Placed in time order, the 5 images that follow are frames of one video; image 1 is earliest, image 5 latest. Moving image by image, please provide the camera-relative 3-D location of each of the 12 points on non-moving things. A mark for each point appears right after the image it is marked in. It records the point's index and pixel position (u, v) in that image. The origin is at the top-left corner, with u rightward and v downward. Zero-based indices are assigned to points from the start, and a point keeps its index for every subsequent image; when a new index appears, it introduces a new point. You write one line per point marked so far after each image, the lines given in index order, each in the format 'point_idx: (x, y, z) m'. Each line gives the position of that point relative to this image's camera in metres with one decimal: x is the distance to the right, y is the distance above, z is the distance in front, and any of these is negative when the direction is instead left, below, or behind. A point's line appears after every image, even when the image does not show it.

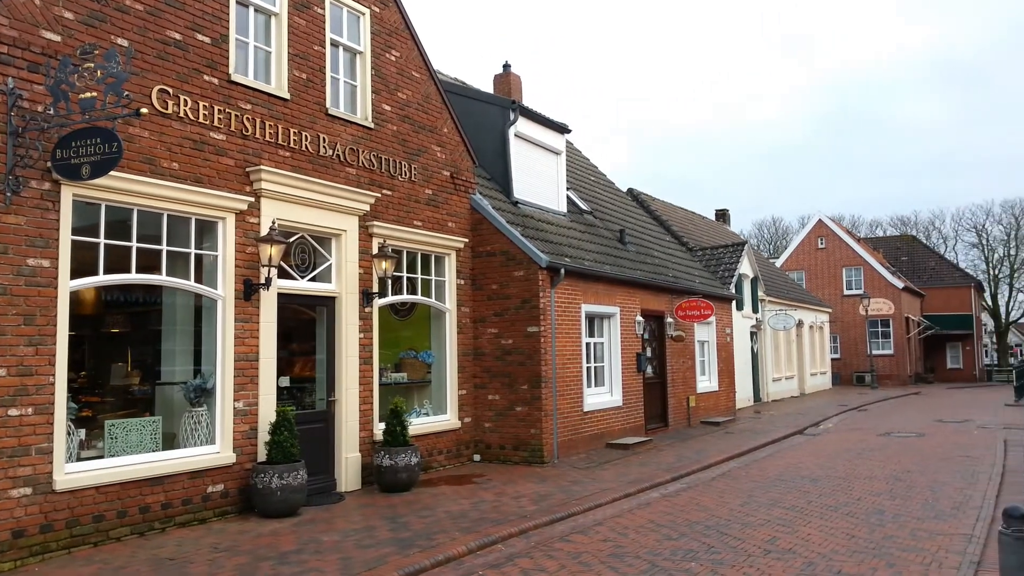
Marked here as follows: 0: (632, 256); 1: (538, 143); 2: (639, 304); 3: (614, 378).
0: (+2.3, +0.6, +15.8) m
1: (+0.4, +2.5, +14.4) m
2: (+2.2, -0.3, +14.7) m
3: (+1.7, -1.5, +13.7) m
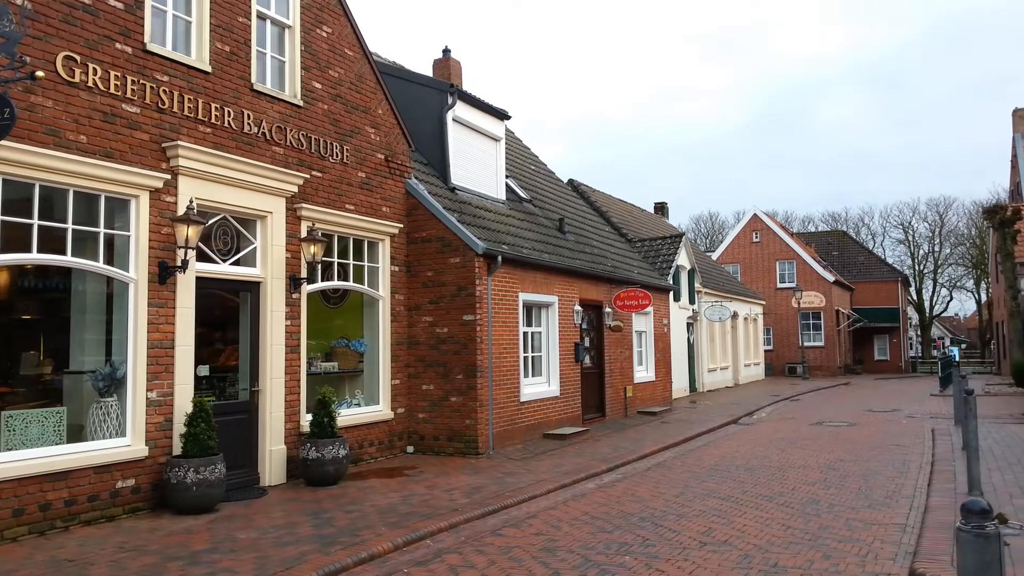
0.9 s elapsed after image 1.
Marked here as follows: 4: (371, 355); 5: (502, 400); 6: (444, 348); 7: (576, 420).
0: (+1.1, +0.8, +15.6) m
1: (-0.6, +2.7, +14.1) m
2: (+1.1, -0.1, +14.5) m
3: (+0.6, -1.3, +13.5) m
4: (-1.9, -0.9, +11.2) m
5: (-0.2, -1.6, +11.7) m
6: (-0.9, -0.8, +11.4) m
7: (+1.1, -2.3, +14.1) m
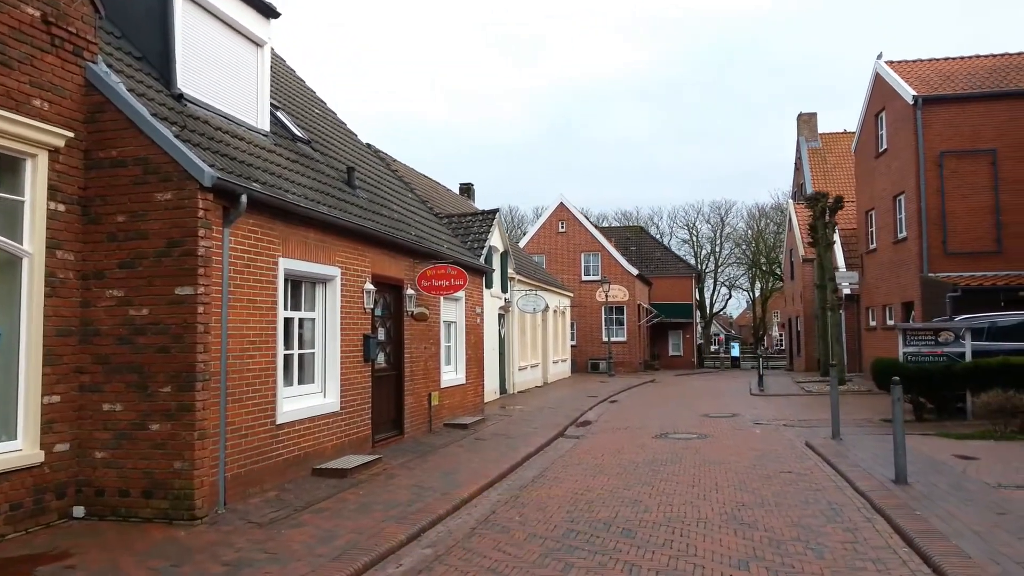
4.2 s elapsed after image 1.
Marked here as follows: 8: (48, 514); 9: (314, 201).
0: (-2.1, +1.2, +11.5) m
1: (-3.3, +3.1, +9.6) m
2: (-1.8, +0.3, +10.5) m
3: (-2.1, -0.9, +9.4) m
4: (-4.0, -0.5, +6.5) m
5: (-2.4, -1.2, +7.5) m
6: (-3.1, -0.4, +6.9) m
7: (-1.8, -1.9, +10.1) m
8: (-3.7, -1.8, +6.6) m
9: (-2.2, +1.0, +9.3) m
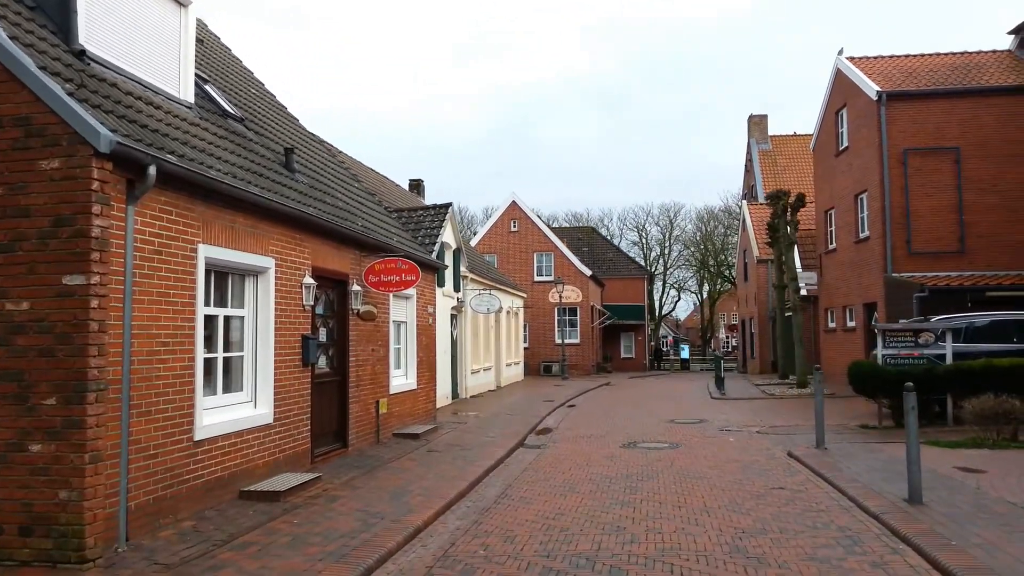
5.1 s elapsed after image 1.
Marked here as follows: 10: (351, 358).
0: (-2.6, +1.2, +10.2) m
1: (-3.7, +3.2, +8.3) m
2: (-2.3, +0.3, +9.2) m
3: (-2.5, -0.9, +8.1) m
4: (-4.2, -0.4, +5.2) m
5: (-2.7, -1.2, +6.2) m
6: (-3.3, -0.4, +5.6) m
7: (-2.3, -1.8, +8.9) m
8: (-3.9, -1.7, +5.2) m
9: (-2.6, +1.0, +8.0) m
10: (-2.0, -0.9, +10.5) m
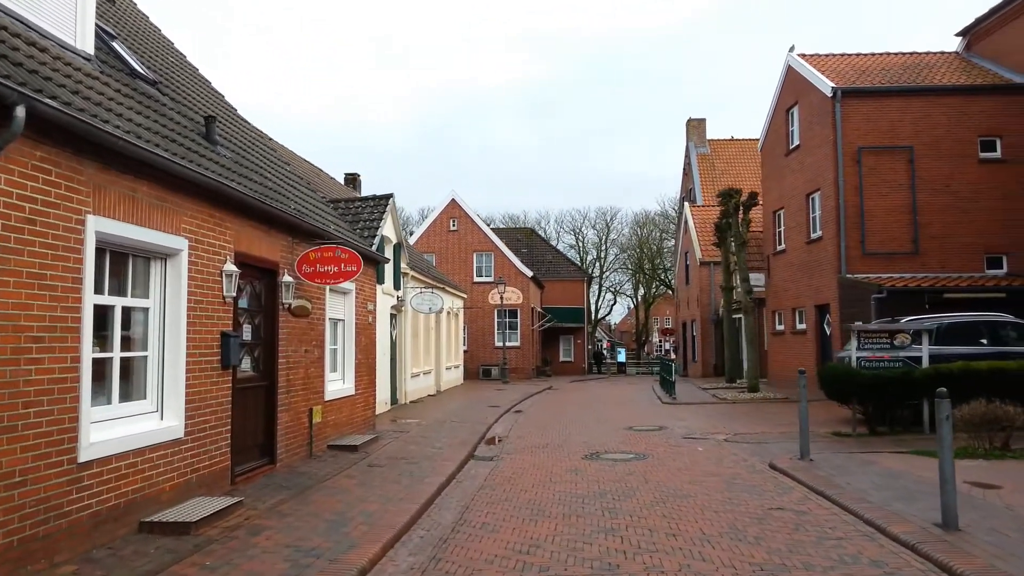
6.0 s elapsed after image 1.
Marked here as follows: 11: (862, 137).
0: (-3.1, +1.4, +8.8) m
1: (-4.0, +3.3, +6.8) m
2: (-2.7, +0.4, +7.8) m
3: (-2.8, -0.8, +6.7) m
4: (-4.3, -0.3, +3.6) m
5: (-2.9, -1.0, +4.8) m
6: (-3.4, -0.2, +4.1) m
7: (-2.6, -1.7, +7.5) m
8: (-4.0, -1.6, +3.7) m
9: (-2.9, +1.2, +6.6) m
10: (-2.5, -0.8, +9.1) m
11: (+8.4, +3.6, +19.9) m
